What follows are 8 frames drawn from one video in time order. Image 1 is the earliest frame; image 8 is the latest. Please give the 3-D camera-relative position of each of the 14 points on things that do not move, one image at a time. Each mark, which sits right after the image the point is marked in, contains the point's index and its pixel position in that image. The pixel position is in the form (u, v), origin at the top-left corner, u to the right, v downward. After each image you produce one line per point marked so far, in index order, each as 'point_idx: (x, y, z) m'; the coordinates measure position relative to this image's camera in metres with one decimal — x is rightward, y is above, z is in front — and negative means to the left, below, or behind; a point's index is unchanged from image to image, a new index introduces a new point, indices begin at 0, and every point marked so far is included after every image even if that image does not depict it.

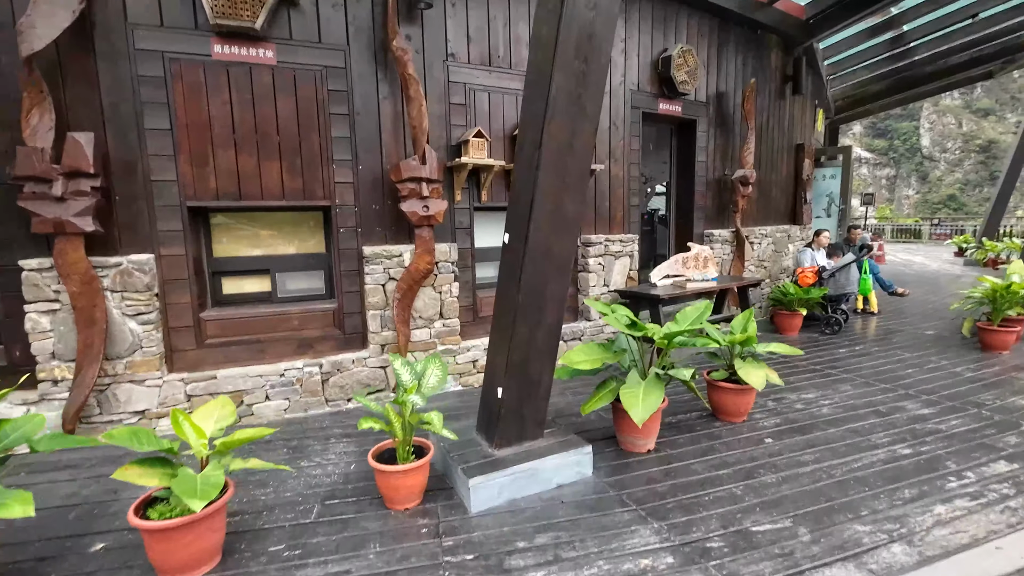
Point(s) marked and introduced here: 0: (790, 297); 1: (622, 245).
0: (+2.8, -0.1, +4.9) m
1: (+1.0, +0.4, +4.2) m
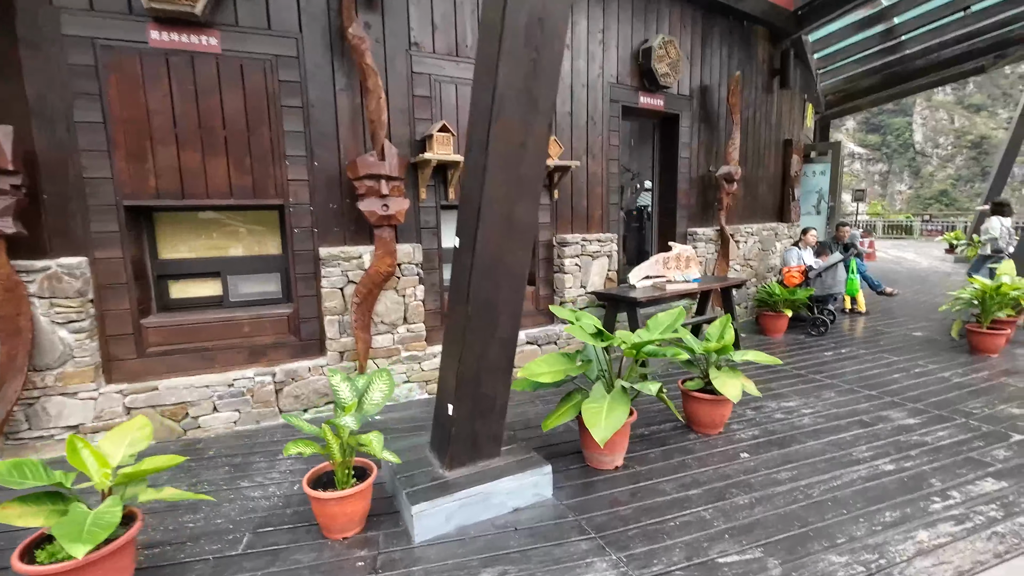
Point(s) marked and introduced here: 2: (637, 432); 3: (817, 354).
0: (+2.6, -0.1, +4.8) m
1: (+0.7, +0.4, +4.0) m
2: (+0.7, -0.8, +2.7) m
3: (+2.7, -0.6, +4.2) m
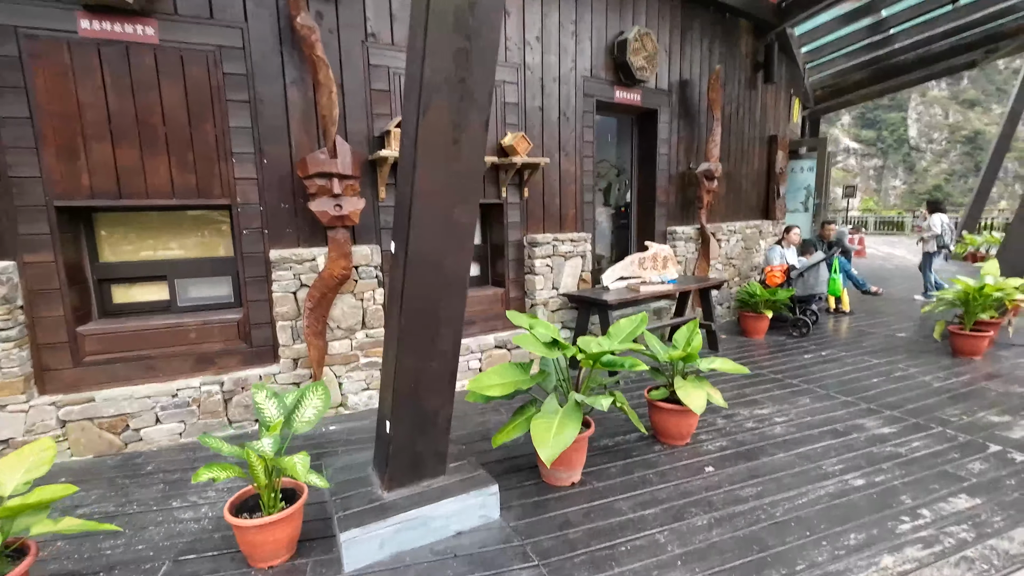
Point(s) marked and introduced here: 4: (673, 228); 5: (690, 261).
0: (+2.4, -0.1, +4.7) m
1: (+0.5, +0.3, +3.9) m
2: (+0.5, -0.8, +2.6) m
3: (+2.5, -0.6, +4.1) m
4: (+1.6, +0.6, +4.8) m
5: (+1.8, +0.3, +4.9) m
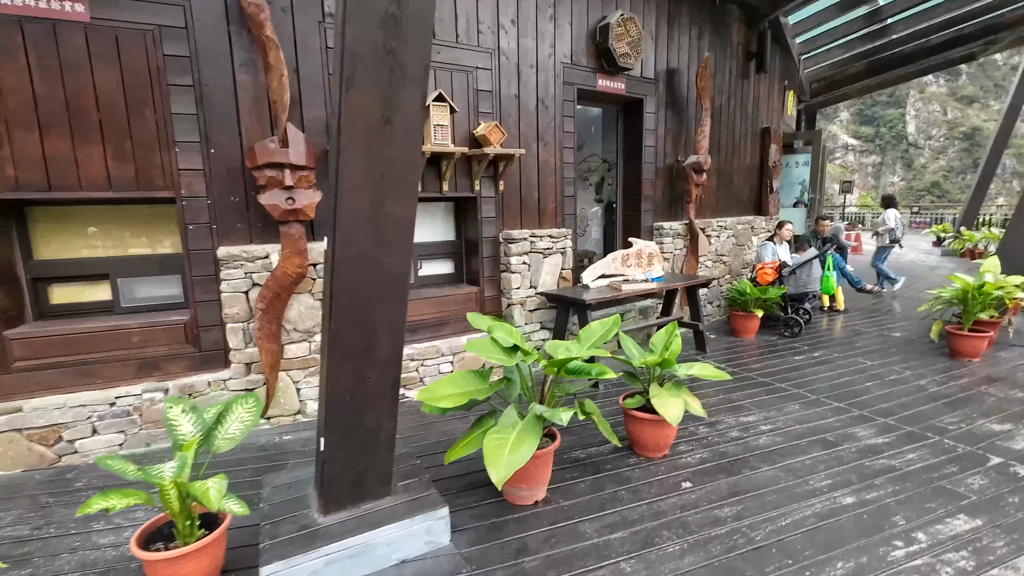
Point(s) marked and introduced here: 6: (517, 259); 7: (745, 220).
0: (+2.2, -0.1, +4.5) m
1: (+0.3, +0.4, +3.7) m
2: (+0.3, -0.8, +2.4) m
3: (+2.3, -0.6, +3.9) m
4: (+1.4, +0.6, +4.6) m
5: (+1.6, +0.3, +4.7) m
6: (0.0, +0.2, +3.5) m
7: (+2.7, +0.8, +5.5) m
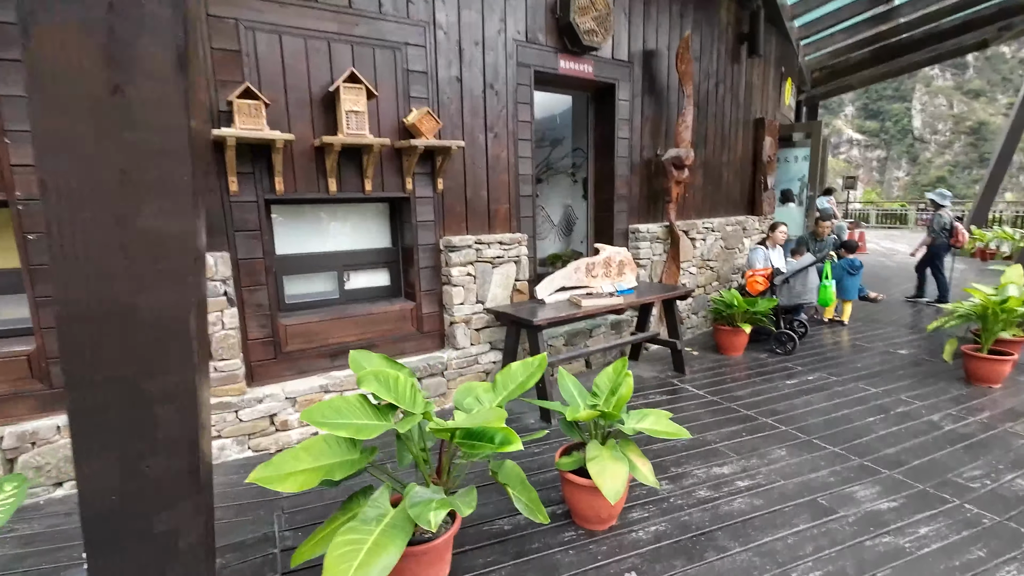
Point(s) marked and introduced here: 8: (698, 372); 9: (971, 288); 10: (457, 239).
0: (+1.8, -0.2, +4.0) m
1: (-0.1, +0.3, +3.2) m
2: (-0.1, -0.9, +1.9) m
3: (+1.9, -0.7, +3.4) m
4: (+1.1, +0.5, +4.1) m
5: (+1.3, +0.2, +4.2) m
6: (-0.3, +0.1, +3.0) m
7: (+2.3, +0.7, +5.0) m
8: (+1.4, -0.6, +3.6) m
9: (+3.2, 0.0, +3.3) m
10: (-0.3, +0.3, +3.0) m
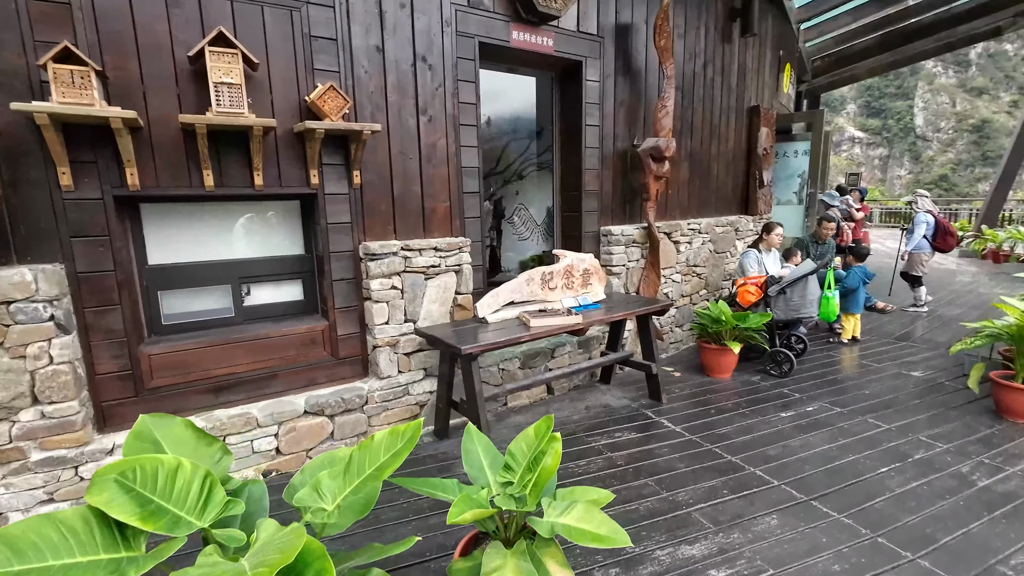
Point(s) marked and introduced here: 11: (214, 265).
0: (+1.5, -0.3, +3.4) m
1: (-0.4, +0.2, +2.7) m
2: (-0.4, -1.0, +1.3) m
3: (+1.6, -0.8, +2.9) m
4: (+0.7, +0.4, +3.5) m
5: (+0.9, +0.1, +3.7) m
6: (-0.7, 0.0, +2.5) m
7: (+2.0, +0.6, +4.4) m
8: (+1.1, -0.7, +3.1) m
9: (+2.8, -0.1, +2.8) m
10: (-0.7, +0.2, +2.5) m
11: (-1.5, +0.1, +2.3) m
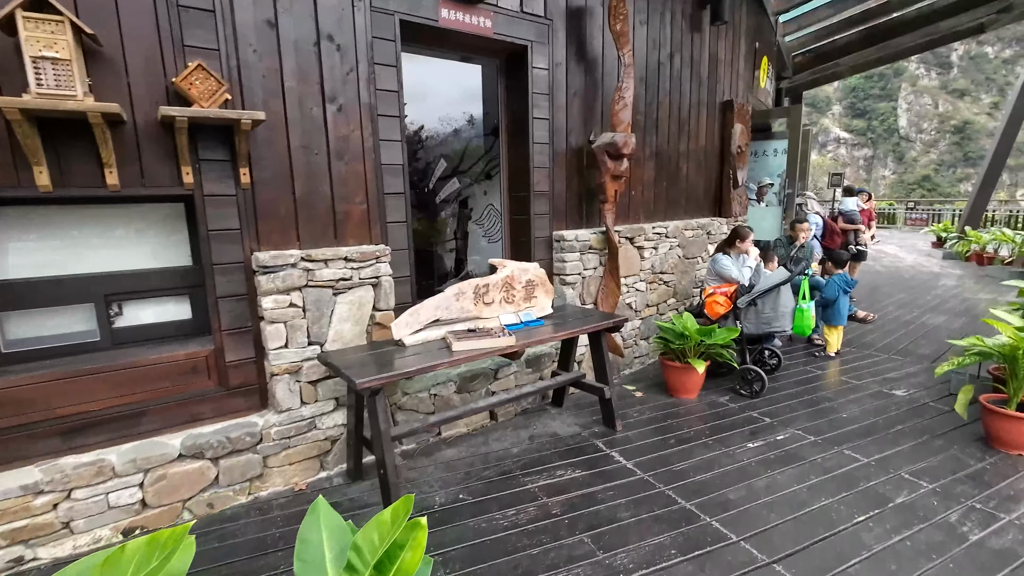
0: (+1.1, -0.3, +3.1) m
1: (-0.8, +0.1, +2.3) m
2: (-0.8, -1.1, +1.0) m
3: (+1.2, -0.8, +2.6) m
4: (+0.3, +0.4, +3.2) m
5: (+0.6, 0.0, +3.3) m
6: (-1.0, 0.0, +2.1) m
7: (+1.6, +0.6, +4.1) m
8: (+0.7, -0.8, +2.8) m
9: (+2.5, -0.2, +2.5) m
10: (-1.0, +0.1, +2.1) m
11: (-1.8, 0.0, +1.9) m
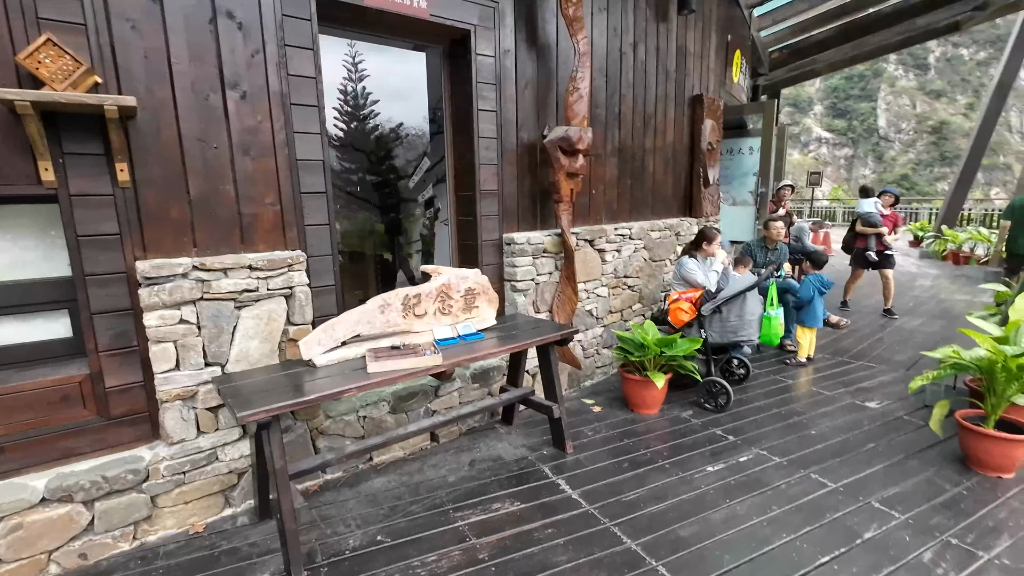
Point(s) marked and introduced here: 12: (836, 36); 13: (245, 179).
0: (+0.8, -0.4, +2.9) m
1: (-1.1, 0.0, +2.0) m
2: (-1.0, -1.2, +0.7) m
3: (+0.9, -0.9, +2.3) m
4: (0.0, +0.3, +2.9) m
5: (+0.2, 0.0, +3.1) m
6: (-1.3, -0.1, +1.8) m
7: (+1.2, +0.5, +3.9) m
8: (+0.4, -0.8, +2.5) m
9: (+2.2, -0.2, +2.3) m
10: (-1.3, +0.1, +1.8) m
11: (-2.1, 0.0, +1.6) m
12: (+4.5, +3.5, +6.6) m
13: (-1.1, +0.5, +2.0) m
